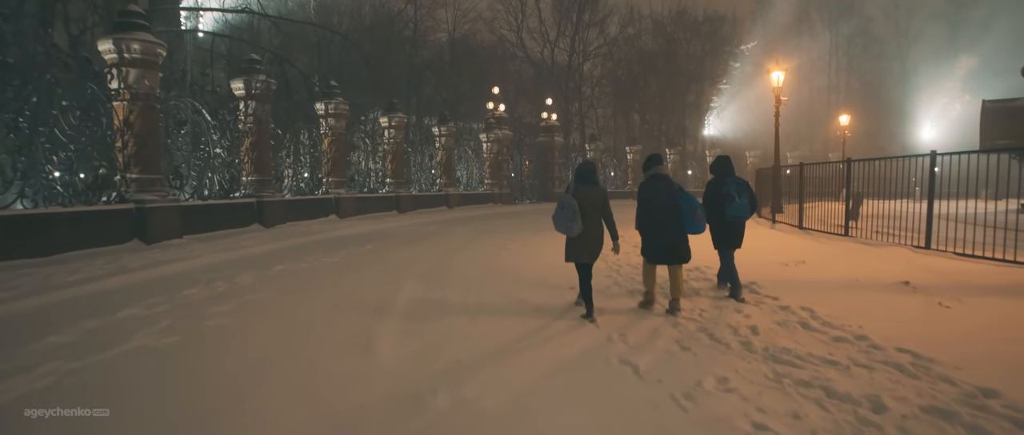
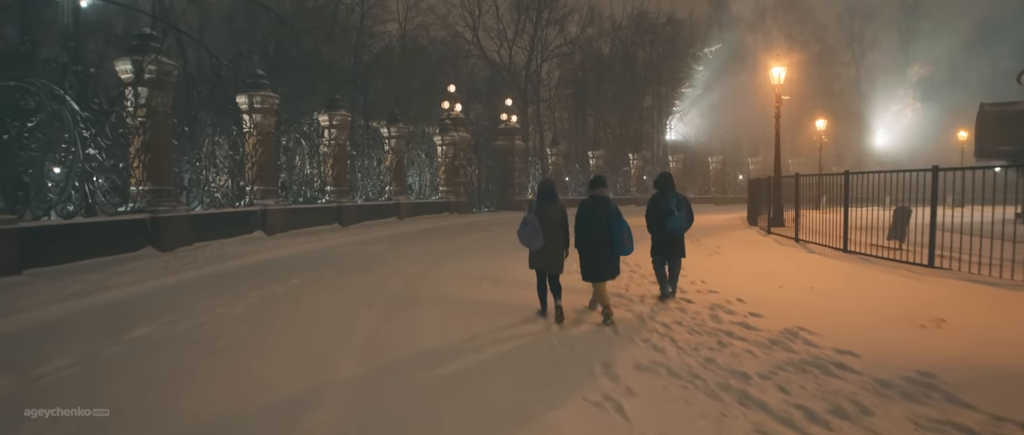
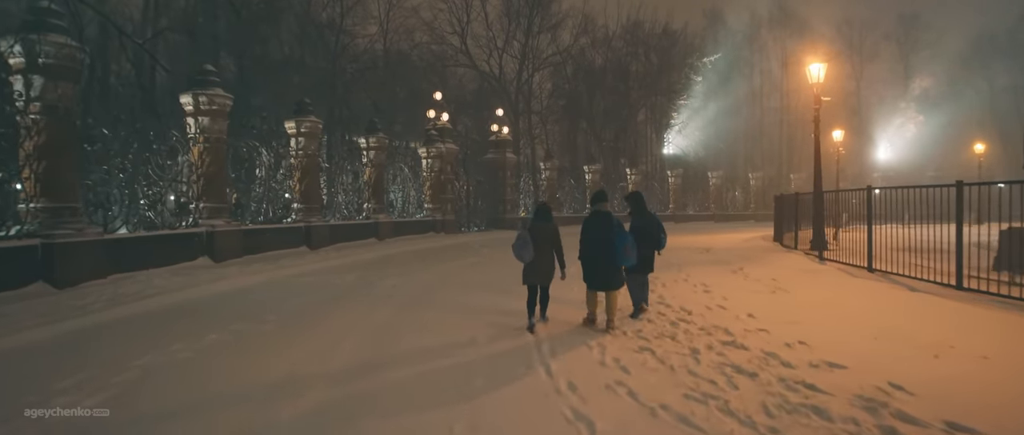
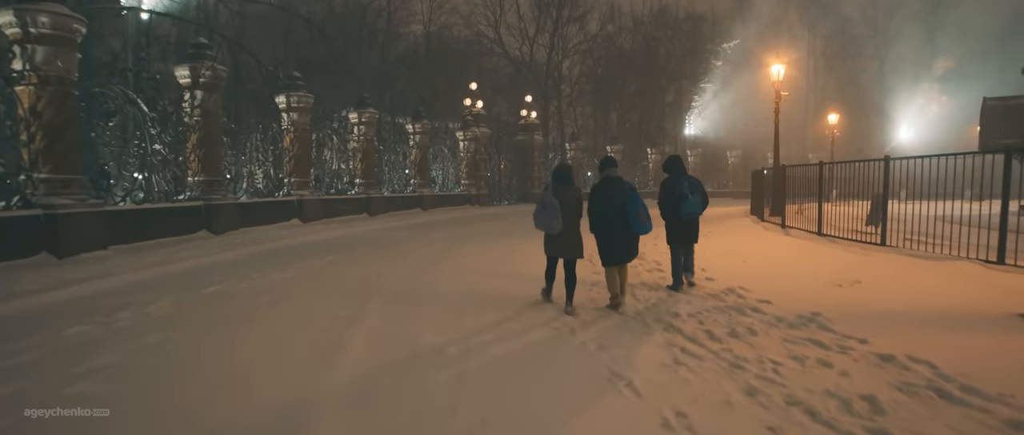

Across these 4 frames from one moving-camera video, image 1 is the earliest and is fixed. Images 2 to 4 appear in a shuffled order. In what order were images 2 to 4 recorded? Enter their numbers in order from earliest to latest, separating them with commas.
4, 2, 3
